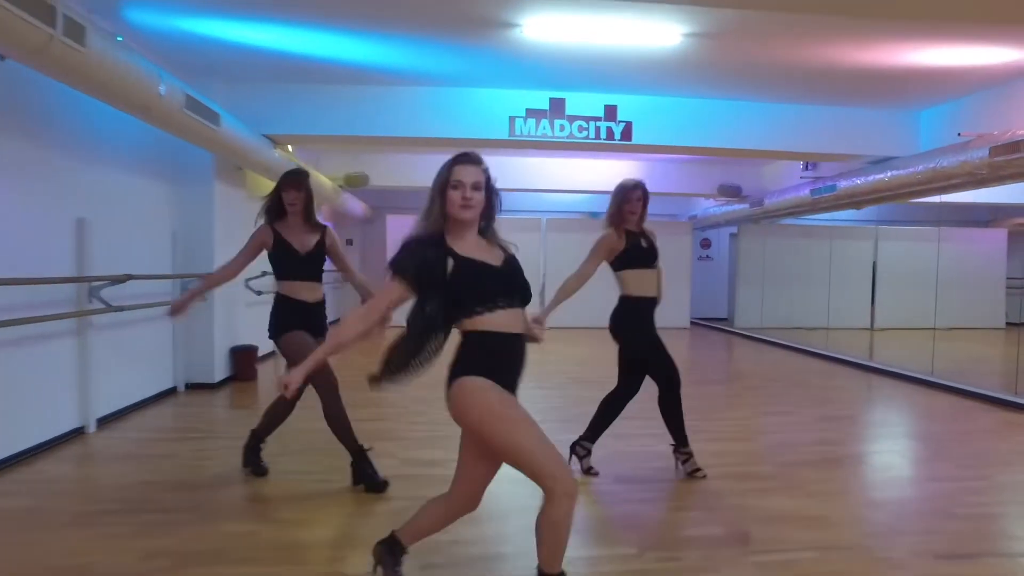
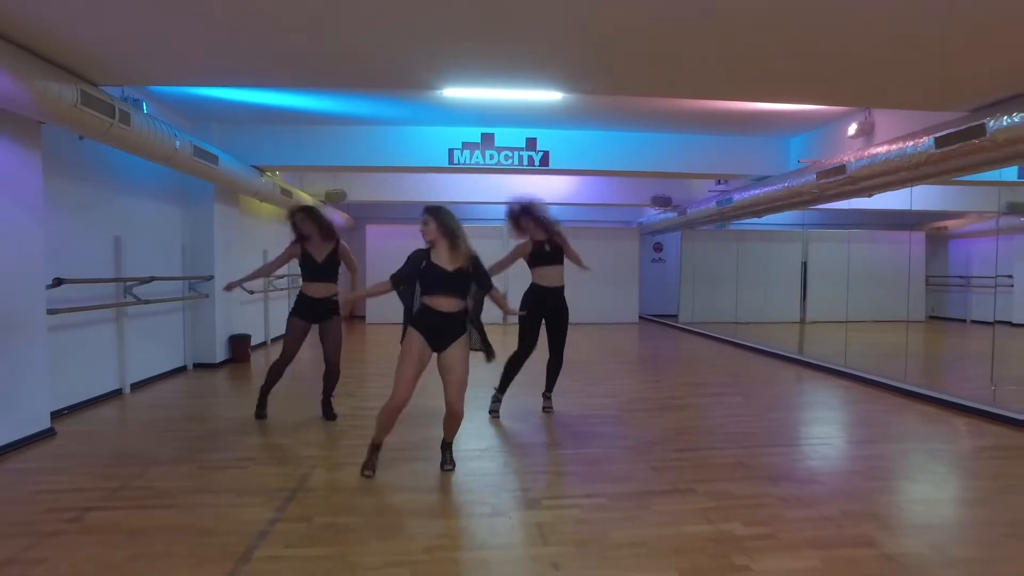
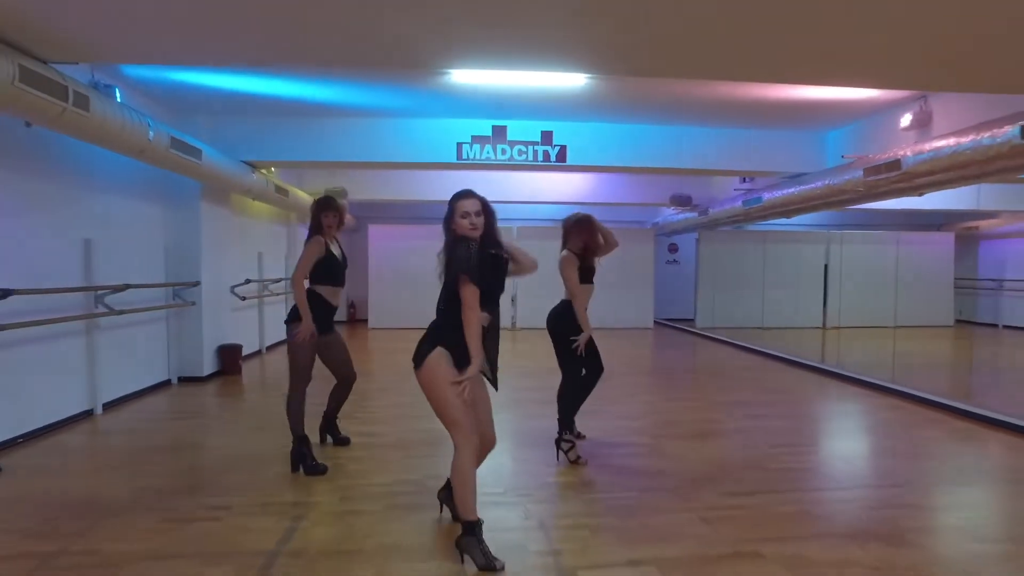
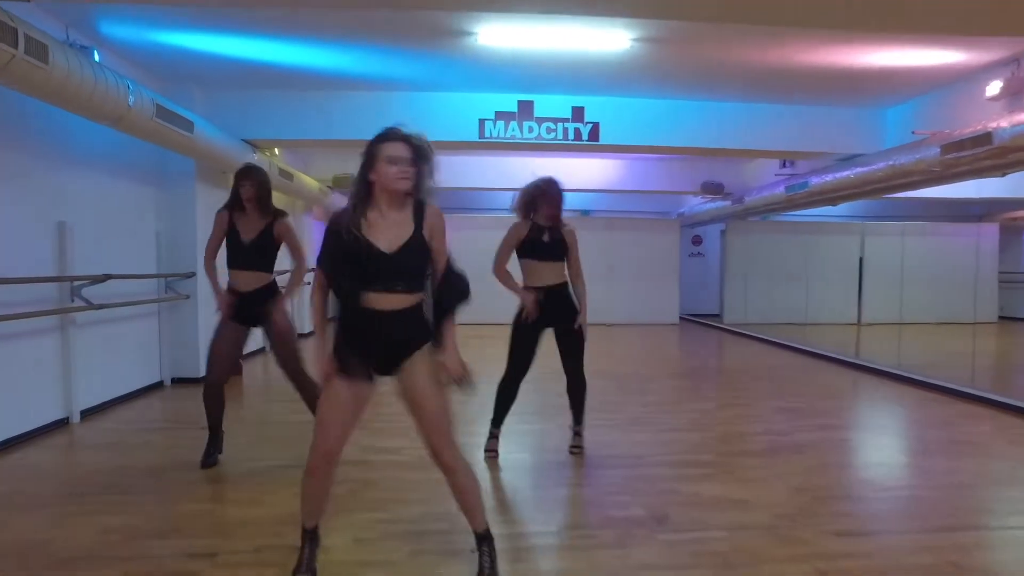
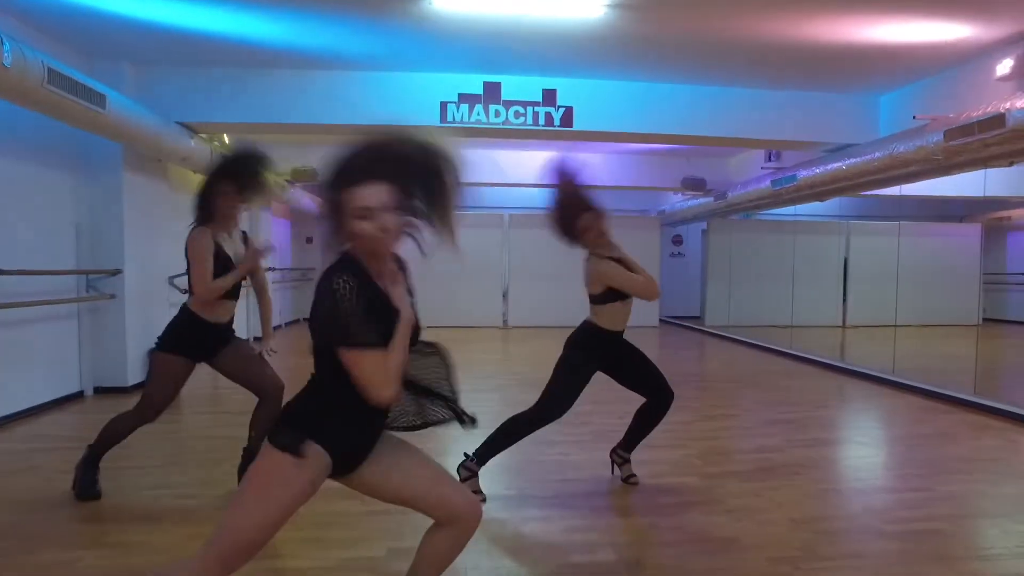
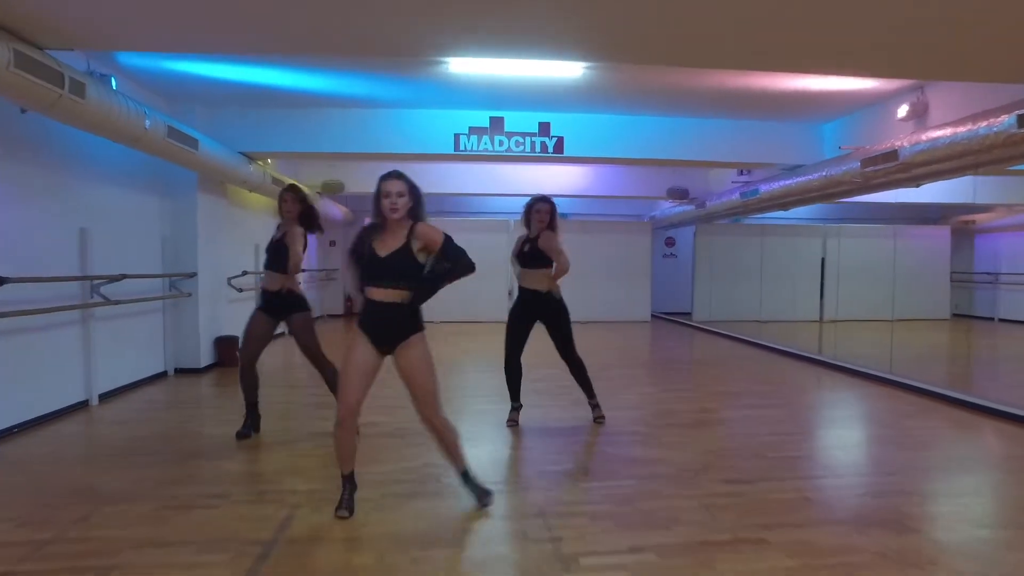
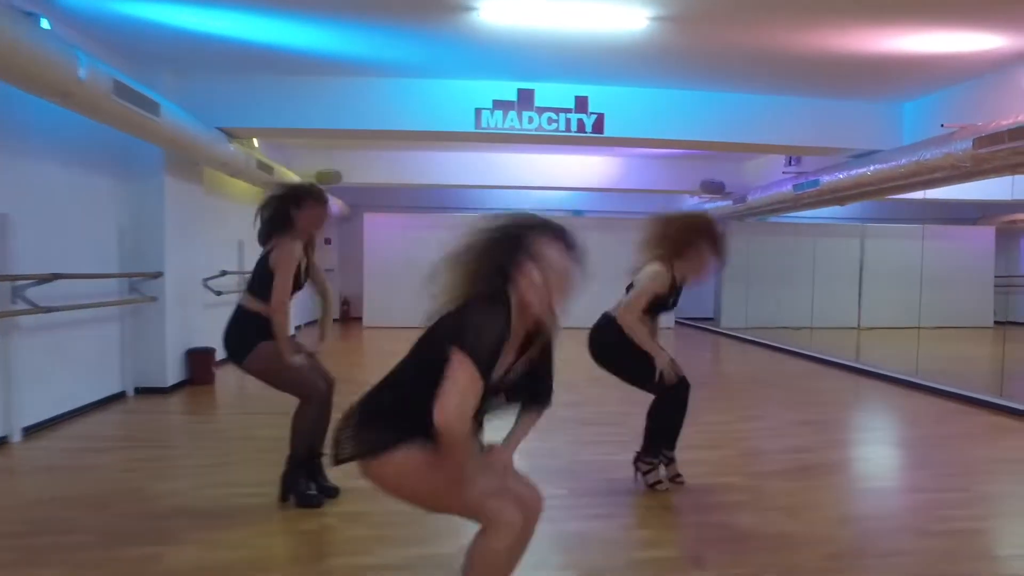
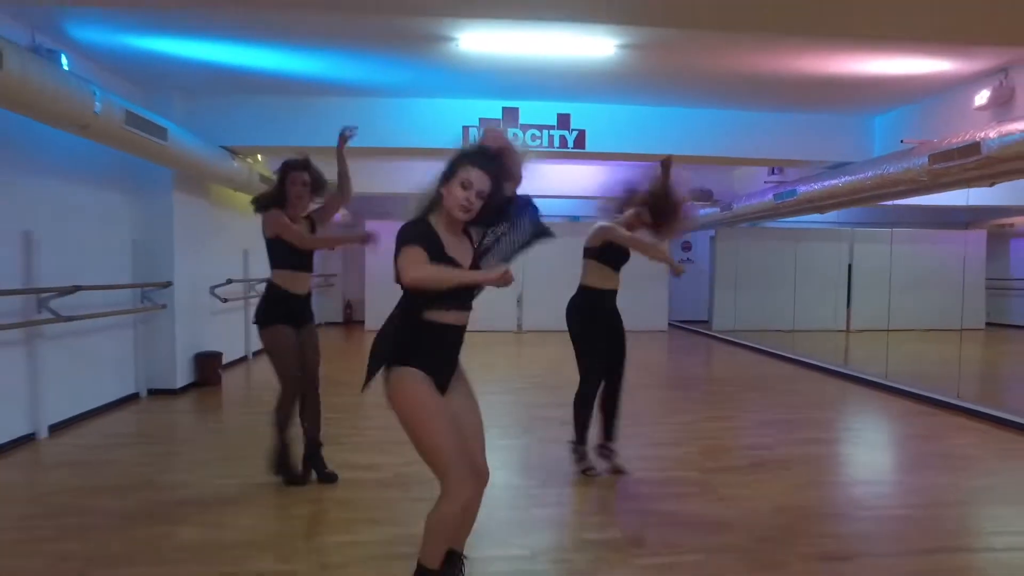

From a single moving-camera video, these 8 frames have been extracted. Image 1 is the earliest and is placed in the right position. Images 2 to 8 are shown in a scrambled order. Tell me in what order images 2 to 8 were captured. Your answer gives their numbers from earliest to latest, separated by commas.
7, 5, 8, 3, 2, 6, 4
